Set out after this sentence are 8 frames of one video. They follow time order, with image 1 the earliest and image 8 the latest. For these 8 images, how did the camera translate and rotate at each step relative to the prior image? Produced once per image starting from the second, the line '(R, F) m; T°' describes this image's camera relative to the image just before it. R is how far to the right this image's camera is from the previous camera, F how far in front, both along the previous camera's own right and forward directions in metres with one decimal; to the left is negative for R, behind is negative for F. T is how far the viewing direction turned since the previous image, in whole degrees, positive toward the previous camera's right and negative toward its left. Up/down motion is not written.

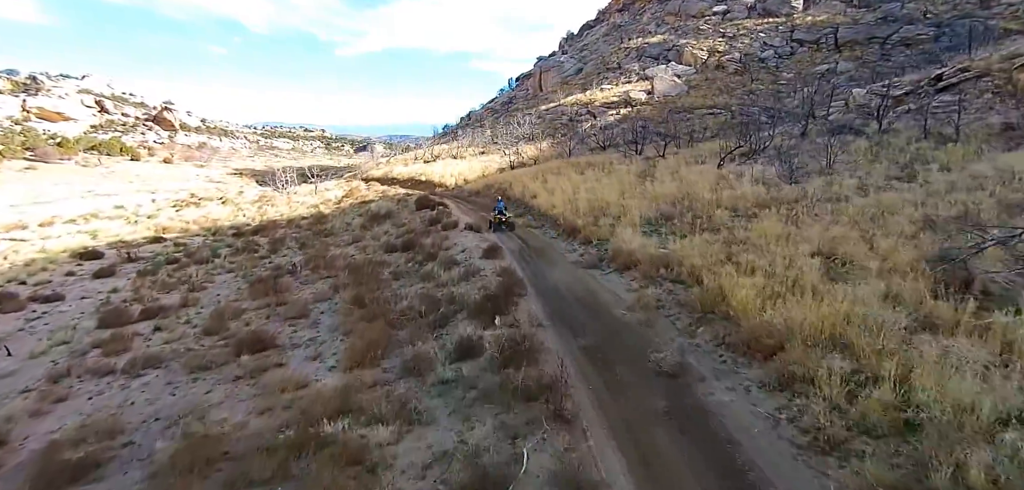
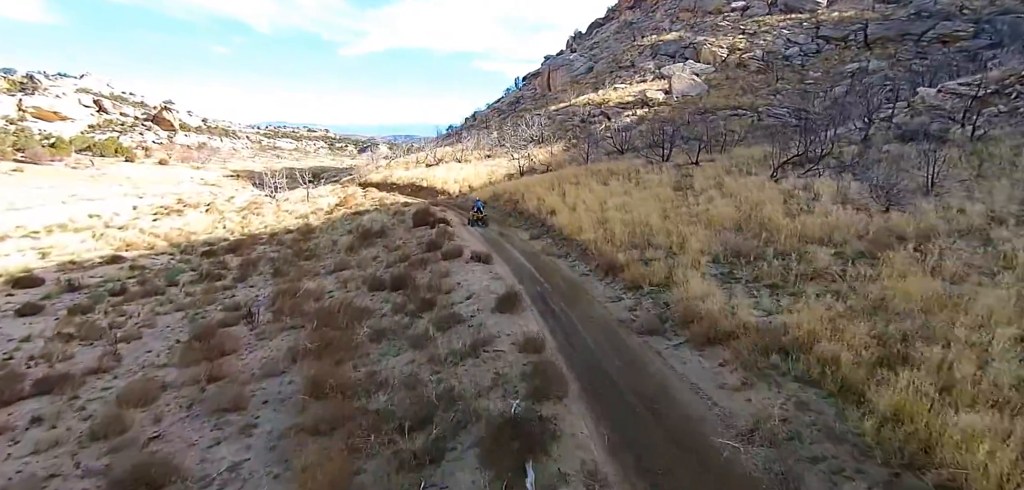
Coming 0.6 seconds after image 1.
(-0.3, +2.9) m; 0°
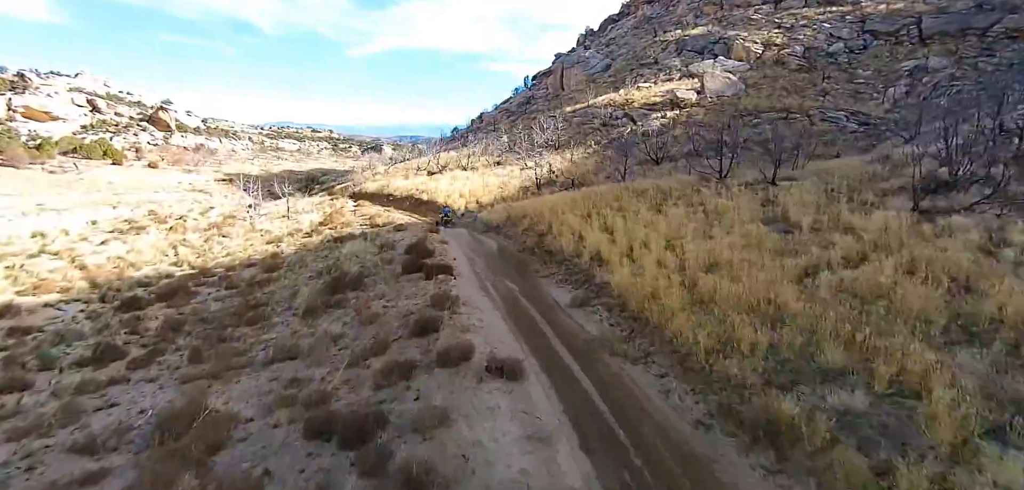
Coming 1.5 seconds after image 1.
(-0.5, +4.7) m; -1°
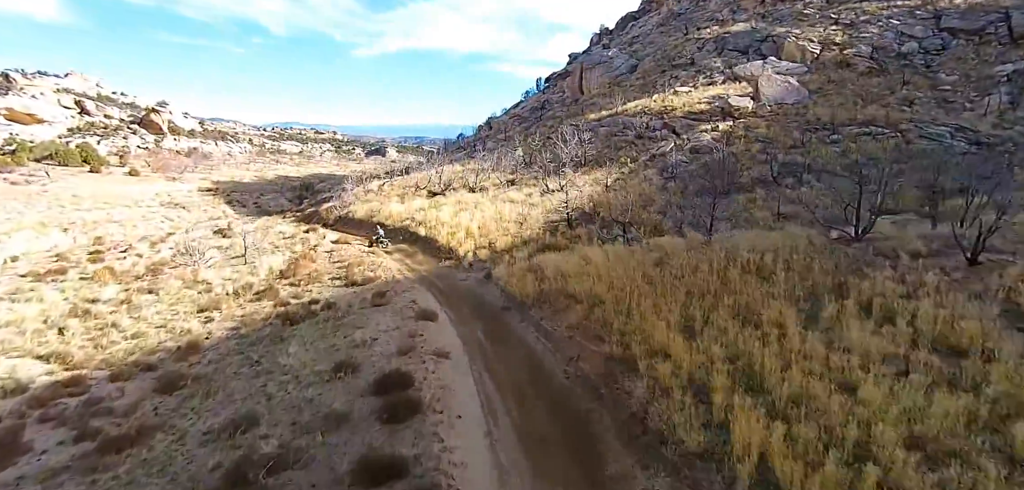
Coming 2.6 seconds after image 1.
(-0.6, +6.1) m; -1°
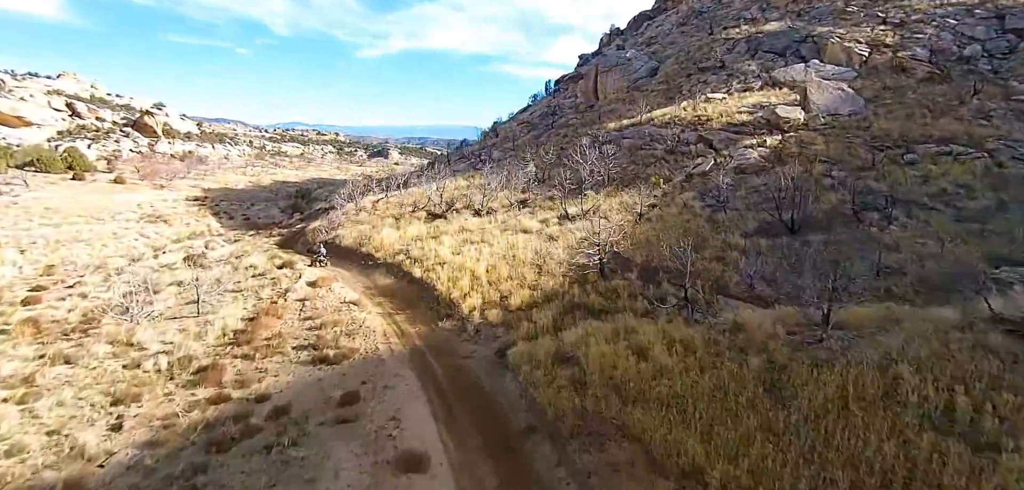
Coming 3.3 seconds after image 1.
(-0.4, +4.0) m; 0°
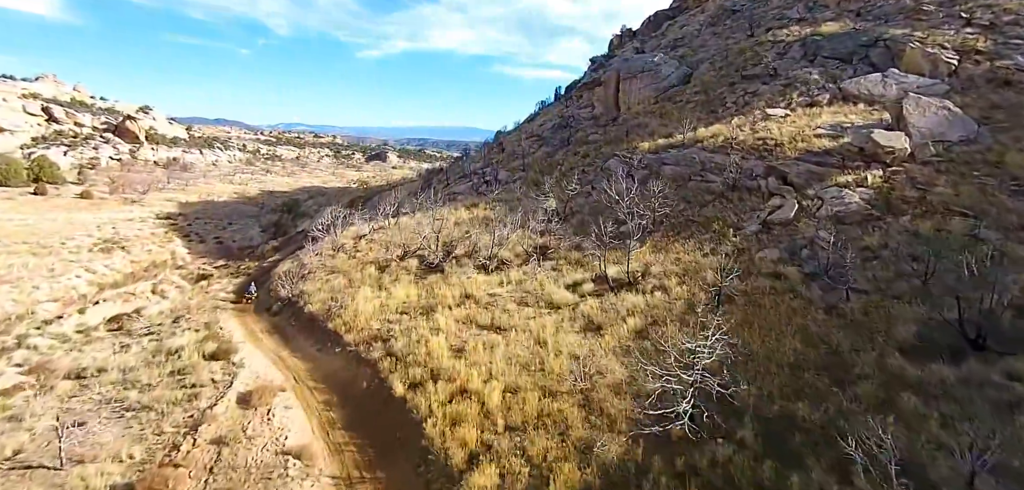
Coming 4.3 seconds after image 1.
(-0.6, +5.9) m; 0°
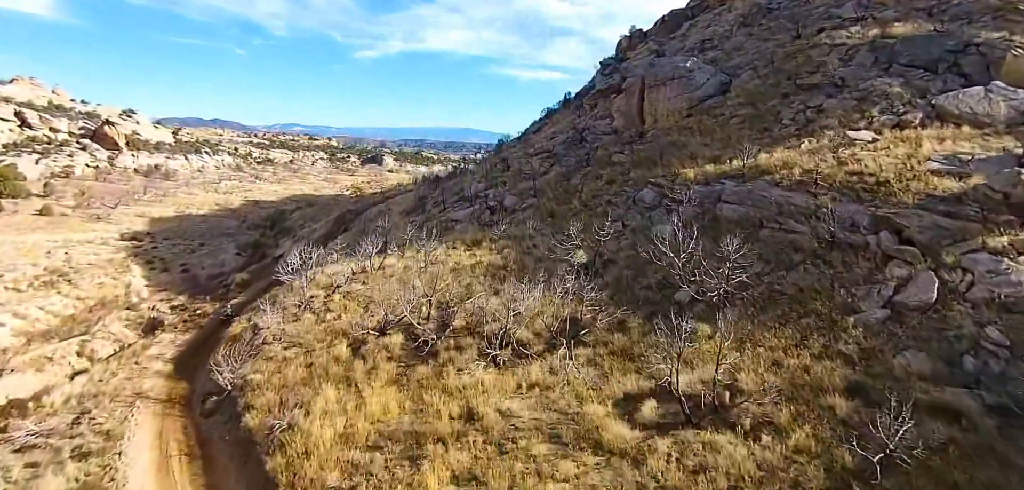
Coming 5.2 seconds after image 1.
(-0.6, +5.4) m; 0°
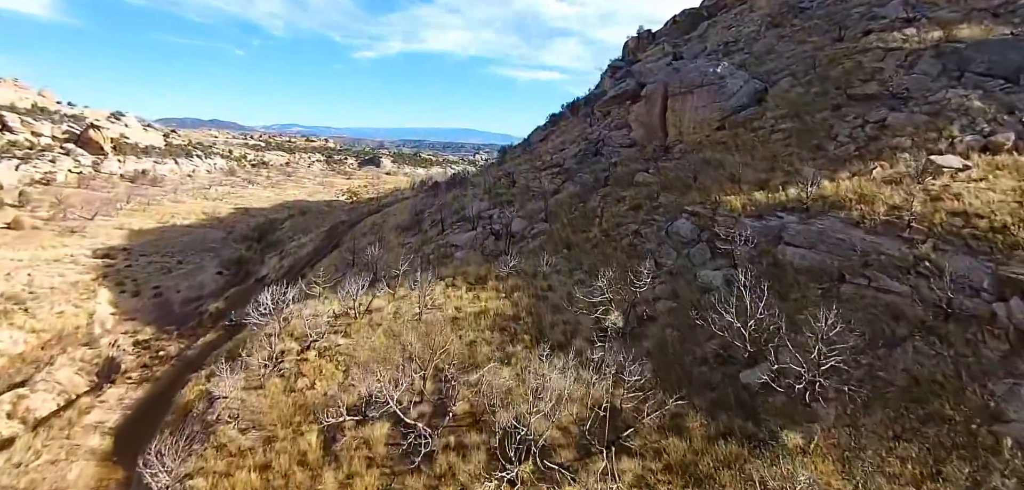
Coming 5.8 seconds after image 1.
(-0.4, +3.6) m; 0°
